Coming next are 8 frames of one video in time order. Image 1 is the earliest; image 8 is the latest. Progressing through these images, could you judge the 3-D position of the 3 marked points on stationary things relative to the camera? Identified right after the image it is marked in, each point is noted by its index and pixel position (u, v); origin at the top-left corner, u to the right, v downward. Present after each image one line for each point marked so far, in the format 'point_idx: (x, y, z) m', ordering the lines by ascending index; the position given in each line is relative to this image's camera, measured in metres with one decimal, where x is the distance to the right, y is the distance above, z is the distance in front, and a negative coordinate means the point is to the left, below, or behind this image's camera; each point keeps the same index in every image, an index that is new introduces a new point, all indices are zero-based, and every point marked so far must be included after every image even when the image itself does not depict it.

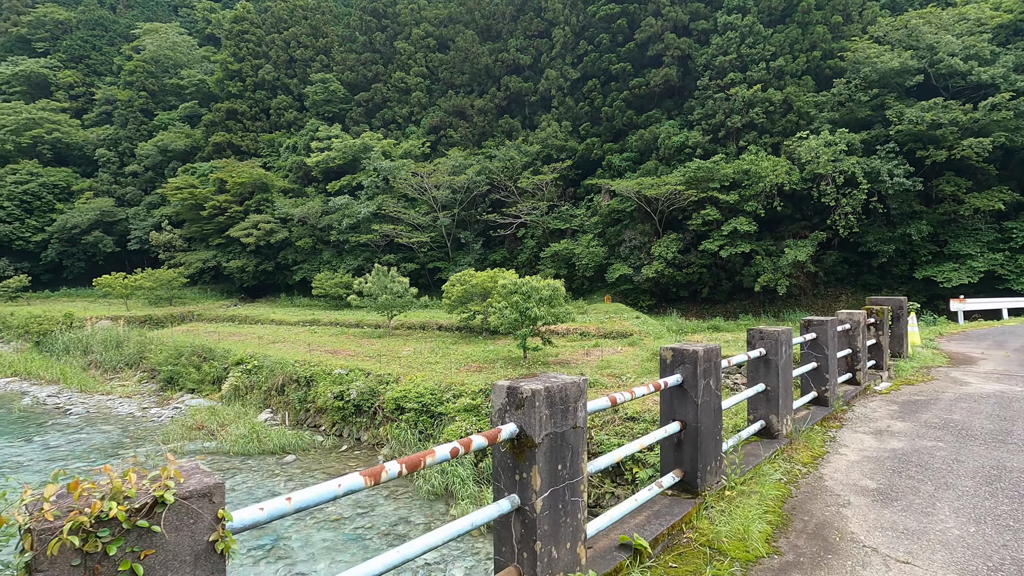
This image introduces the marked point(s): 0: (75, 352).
0: (-11.4, -1.7, +13.6) m
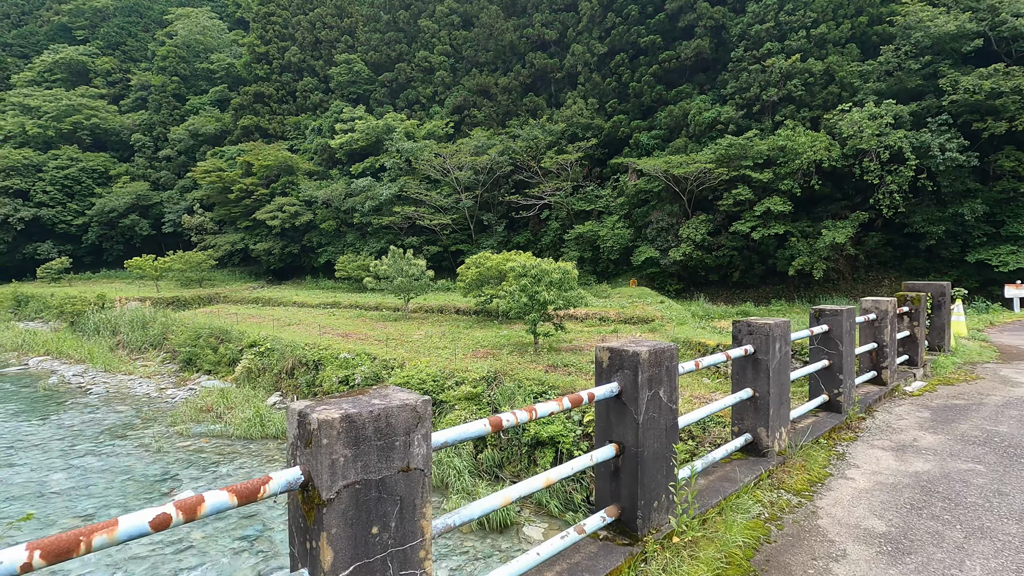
0: (-10.9, -1.2, +13.9) m
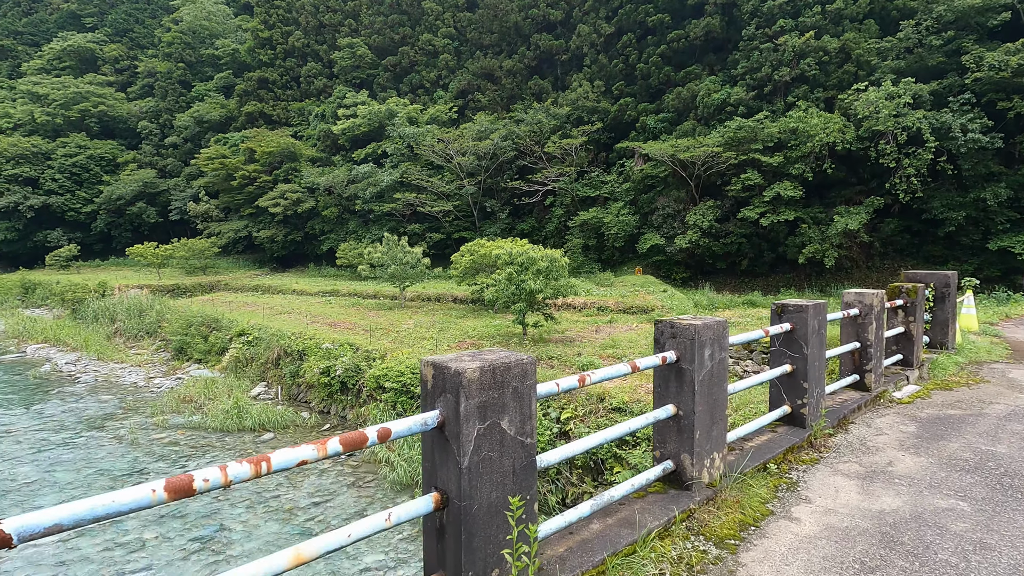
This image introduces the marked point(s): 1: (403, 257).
0: (-11.0, -0.8, +13.9) m
1: (-2.6, +0.8, +12.6) m
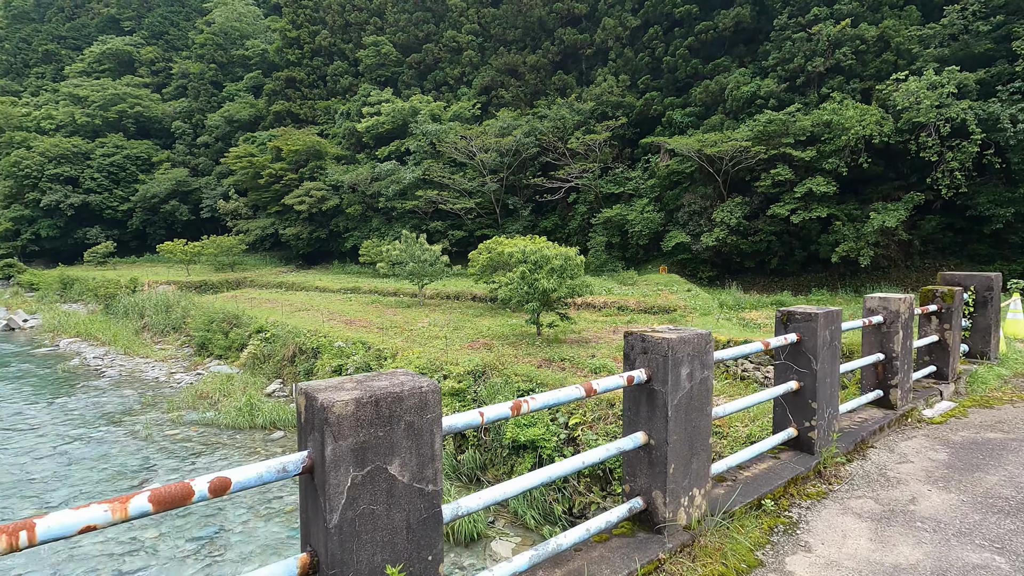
0: (-10.4, -0.7, +14.3) m
1: (-2.2, +0.8, +12.5) m
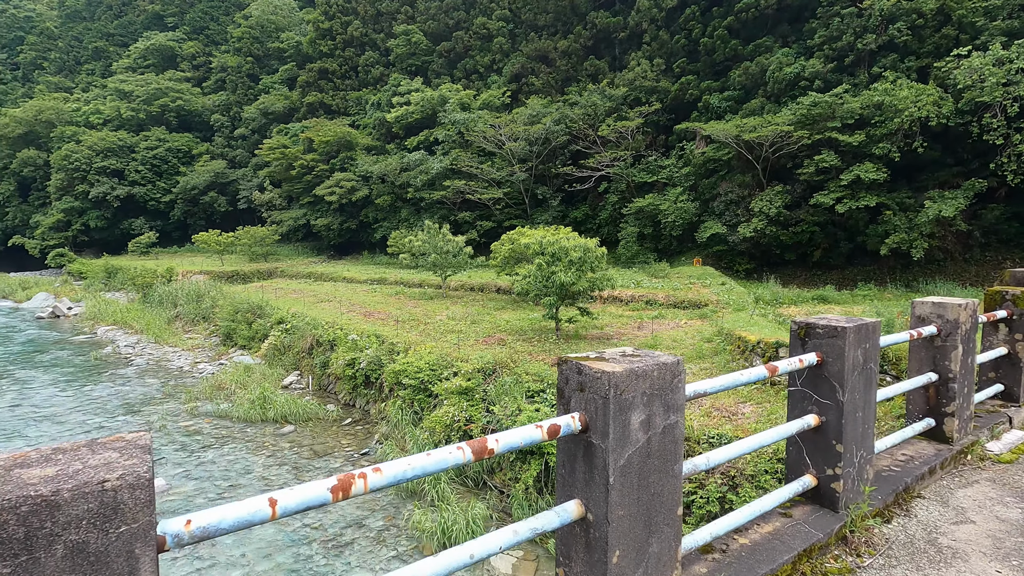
0: (-9.7, -0.4, +14.6) m
1: (-1.6, +1.0, +12.3) m
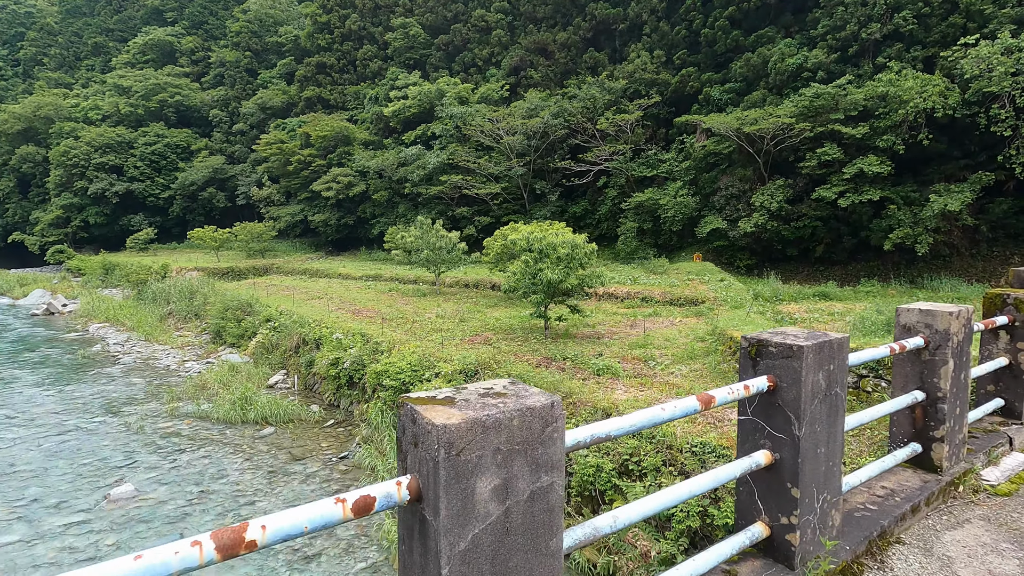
0: (-9.8, -0.3, +14.5) m
1: (-1.7, +1.1, +12.1) m
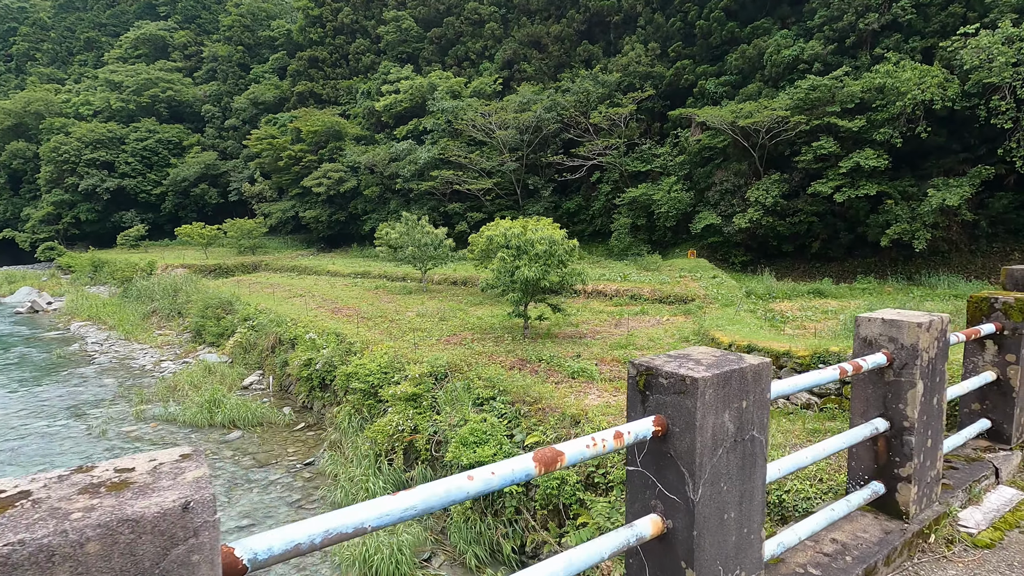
0: (-10.1, -0.3, +14.3) m
1: (-2.0, +1.1, +11.8) m
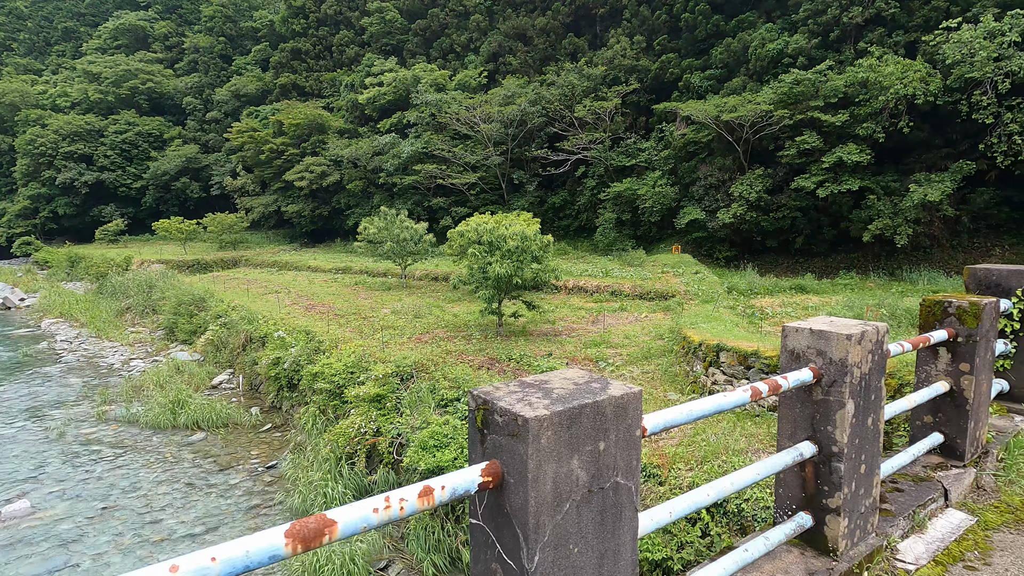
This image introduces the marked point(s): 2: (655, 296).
0: (-10.6, -0.2, +13.9) m
1: (-2.4, +1.2, +11.6) m
2: (+2.6, -0.1, +9.2) m
